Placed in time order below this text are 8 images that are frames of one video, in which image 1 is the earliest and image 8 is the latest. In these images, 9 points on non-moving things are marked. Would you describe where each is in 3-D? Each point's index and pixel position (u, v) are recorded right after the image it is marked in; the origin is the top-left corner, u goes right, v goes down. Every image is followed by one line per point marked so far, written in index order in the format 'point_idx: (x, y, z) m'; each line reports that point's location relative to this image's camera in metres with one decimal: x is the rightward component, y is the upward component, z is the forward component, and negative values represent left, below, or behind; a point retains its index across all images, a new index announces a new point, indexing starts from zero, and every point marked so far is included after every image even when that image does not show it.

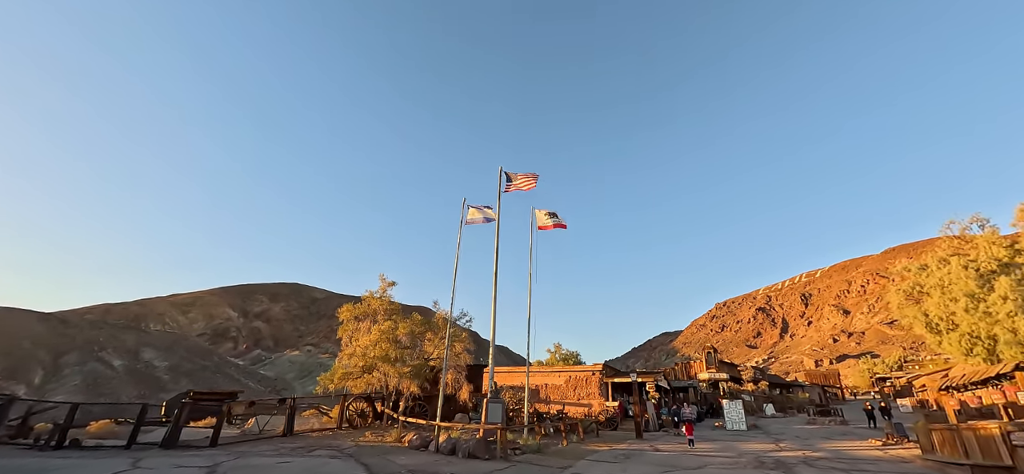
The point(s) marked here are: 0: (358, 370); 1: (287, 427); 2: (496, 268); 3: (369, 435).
0: (-7.2, -6.1, +18.1) m
1: (-9.1, -7.7, +15.8) m
2: (-1.0, -1.5, +19.5) m
3: (-5.9, -8.2, +16.4) m
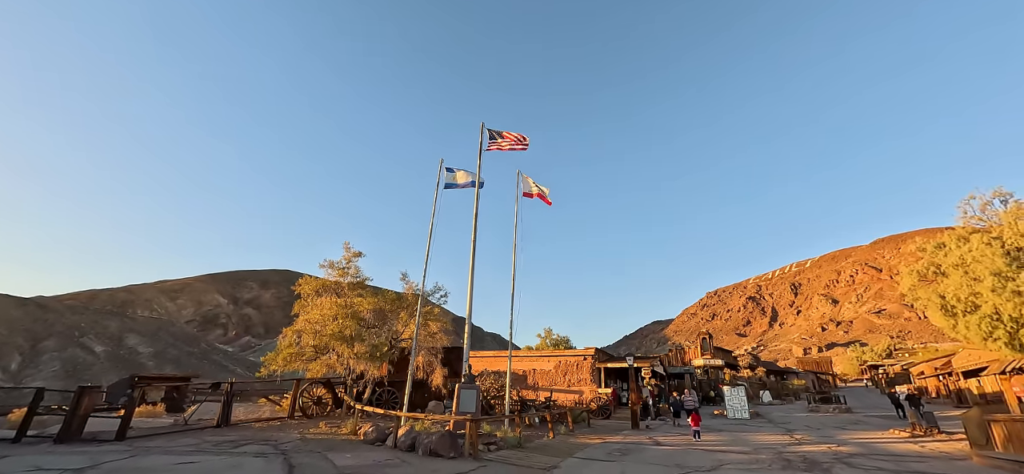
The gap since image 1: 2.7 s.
0: (-8.0, -4.5, +15.6) m
1: (-9.9, -6.1, +13.4) m
2: (-1.7, 0.0, +17.1) m
3: (-6.7, -6.7, +14.0) m
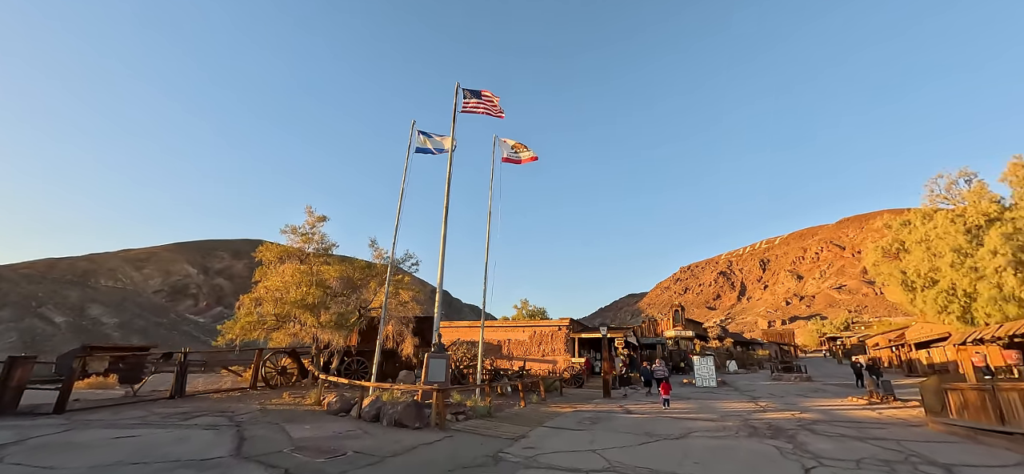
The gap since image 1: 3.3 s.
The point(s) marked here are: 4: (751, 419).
0: (-9.1, -3.1, +14.9) m
1: (-10.8, -4.9, +12.6) m
2: (-2.8, +1.4, +16.3) m
3: (-7.7, -5.4, +13.4) m
4: (+7.0, -5.4, +11.6) m
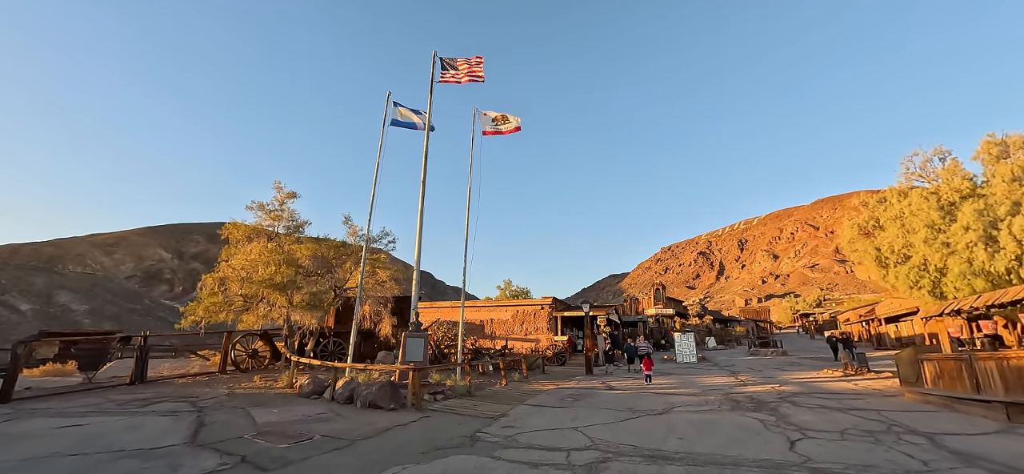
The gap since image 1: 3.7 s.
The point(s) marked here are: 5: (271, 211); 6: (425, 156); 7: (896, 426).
0: (-9.7, -2.3, +14.1) m
1: (-11.4, -4.2, +11.9) m
2: (-3.5, +2.3, +15.6) m
3: (-8.3, -4.6, +12.8) m
4: (+6.5, -4.6, +11.6) m
5: (-9.6, +1.0, +15.8) m
6: (-3.5, +3.2, +15.6) m
7: (+6.9, -3.4, +7.0) m
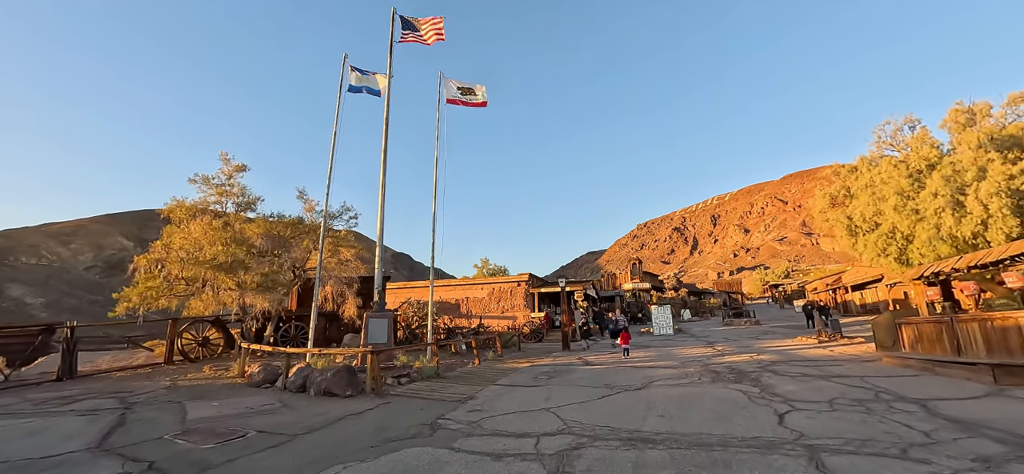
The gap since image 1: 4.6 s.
0: (-10.7, -1.6, +12.9) m
1: (-12.2, -3.6, +10.6) m
2: (-4.6, +3.3, +14.4) m
3: (-9.1, -3.9, +11.8) m
4: (+5.7, -3.6, +11.2) m
5: (-10.7, +1.8, +14.3) m
6: (-4.6, +4.1, +14.4) m
7: (+6.3, -2.6, +6.7) m
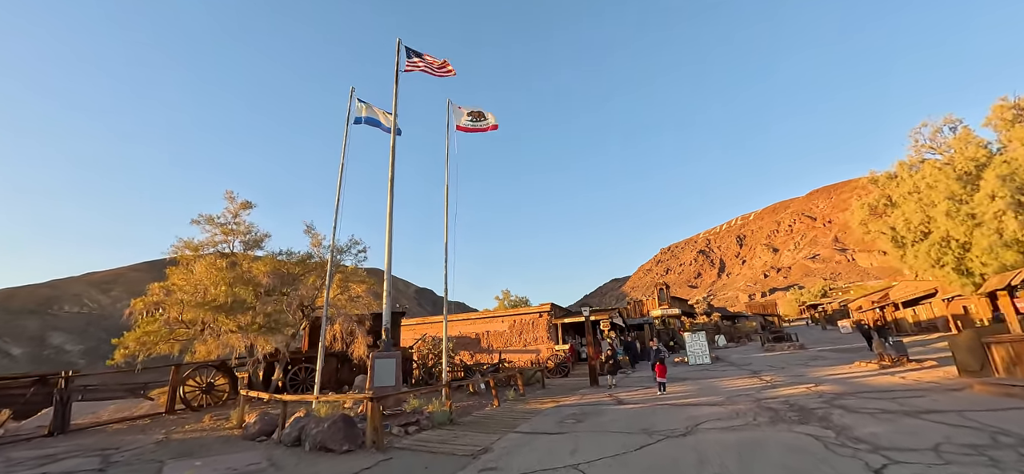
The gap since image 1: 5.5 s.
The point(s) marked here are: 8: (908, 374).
0: (-10.1, -2.8, +12.3) m
1: (-11.7, -4.8, +10.0) m
2: (-4.2, +2.1, +13.9) m
3: (-8.5, -5.1, +11.0) m
4: (+6.2, -4.0, +9.7) m
5: (-10.2, +0.4, +14.0) m
6: (-4.2, +2.9, +14.0) m
7: (+6.5, -2.6, +5.3) m
8: (+11.6, -4.0, +11.6) m
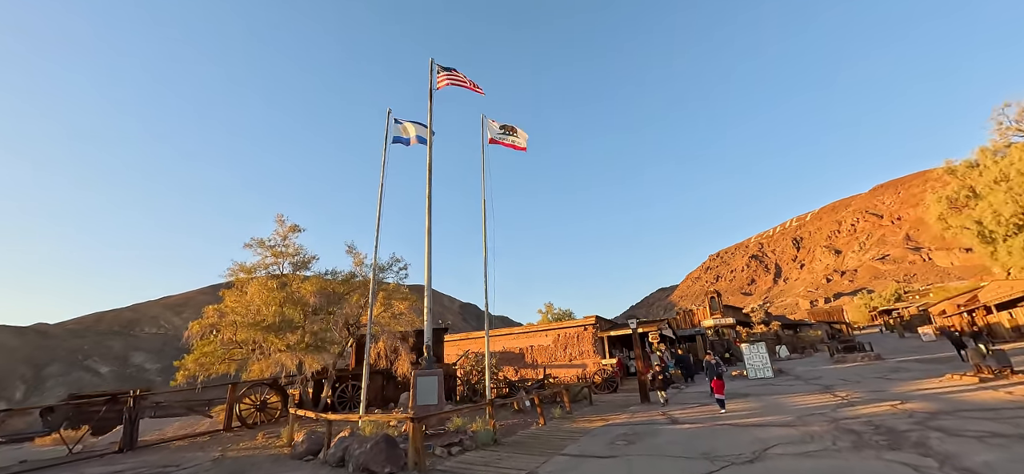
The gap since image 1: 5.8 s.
0: (-8.8, -3.6, +12.8) m
1: (-10.5, -5.5, +10.6) m
2: (-3.0, +1.6, +14.0) m
3: (-7.2, -5.7, +11.3) m
4: (+7.2, -4.0, +8.7) m
5: (-8.9, -0.4, +14.7) m
6: (-3.0, +2.4, +14.1) m
7: (+7.1, -2.5, +4.2) m
8: (+12.8, -3.8, +10.0) m
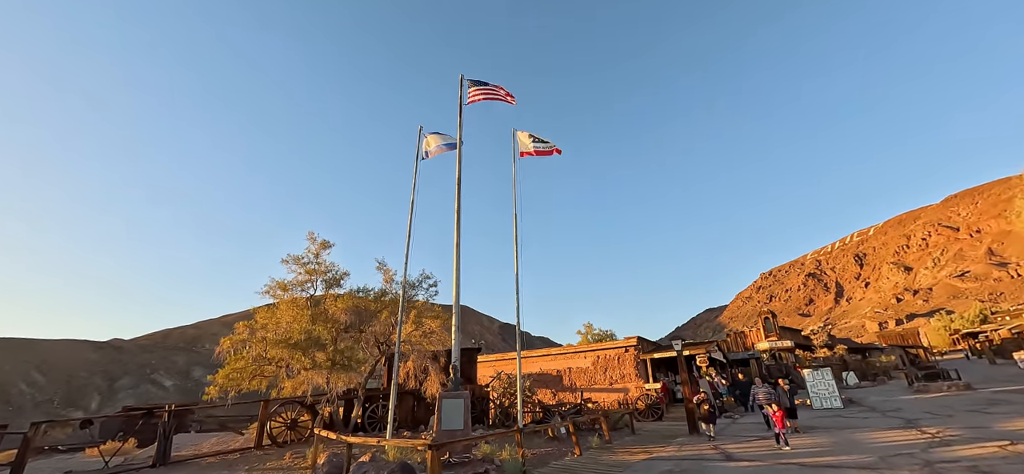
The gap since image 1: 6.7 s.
0: (-7.8, -4.2, +12.9) m
1: (-9.6, -6.0, +10.7) m
2: (-1.9, +1.0, +13.8) m
3: (-6.3, -6.2, +11.0) m
4: (+7.8, -4.1, +7.2) m
5: (-7.7, -1.0, +14.9) m
6: (-1.9, +1.8, +13.9) m
7: (+7.2, -2.4, +2.9) m
8: (+13.5, -3.9, +8.0) m
